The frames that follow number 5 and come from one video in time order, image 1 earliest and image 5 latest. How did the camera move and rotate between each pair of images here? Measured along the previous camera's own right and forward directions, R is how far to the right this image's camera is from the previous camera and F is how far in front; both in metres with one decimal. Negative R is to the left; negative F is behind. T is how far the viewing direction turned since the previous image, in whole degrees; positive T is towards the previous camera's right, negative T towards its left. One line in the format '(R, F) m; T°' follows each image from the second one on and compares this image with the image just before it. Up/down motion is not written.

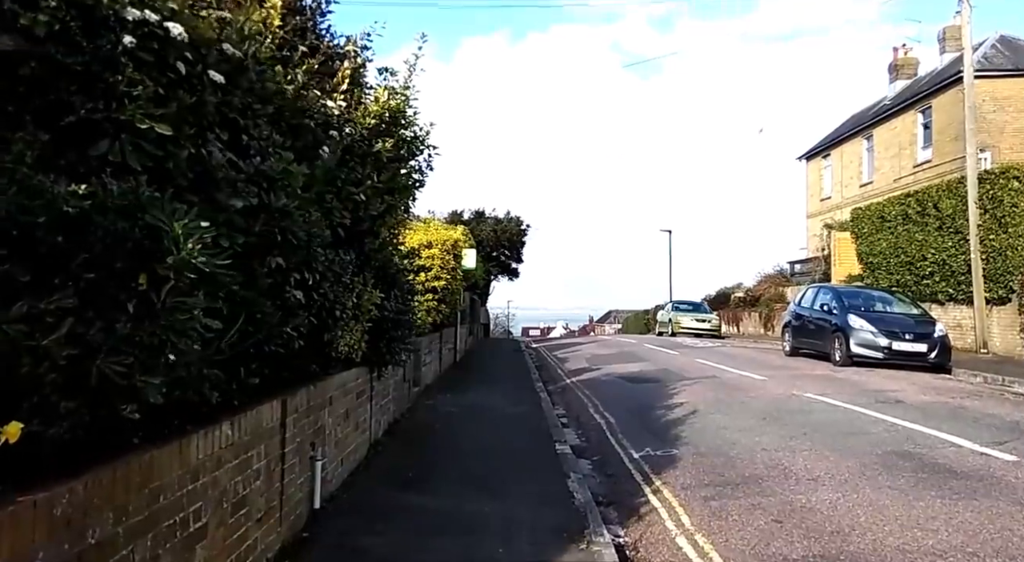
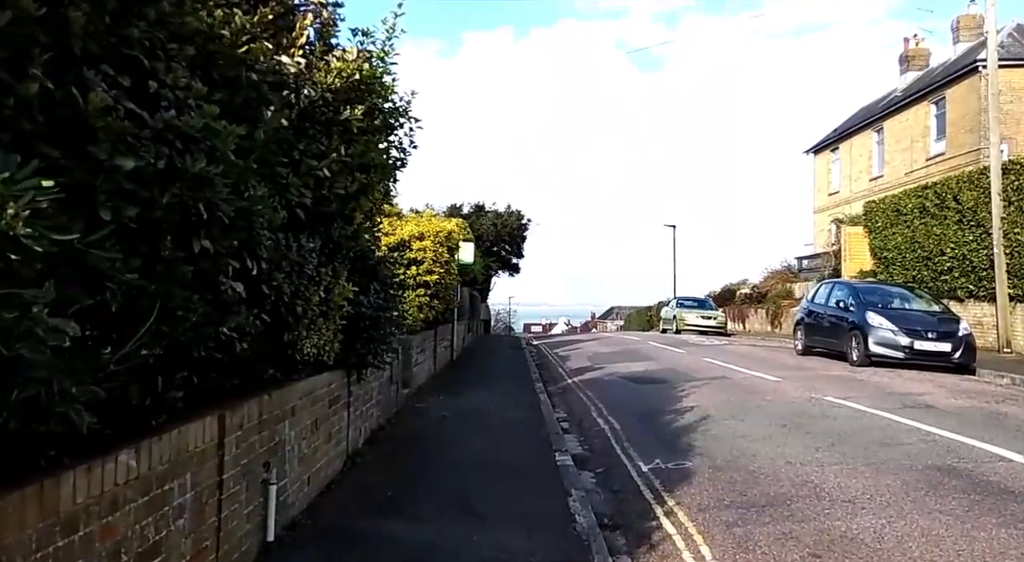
(+0.1, +0.8) m; 0°
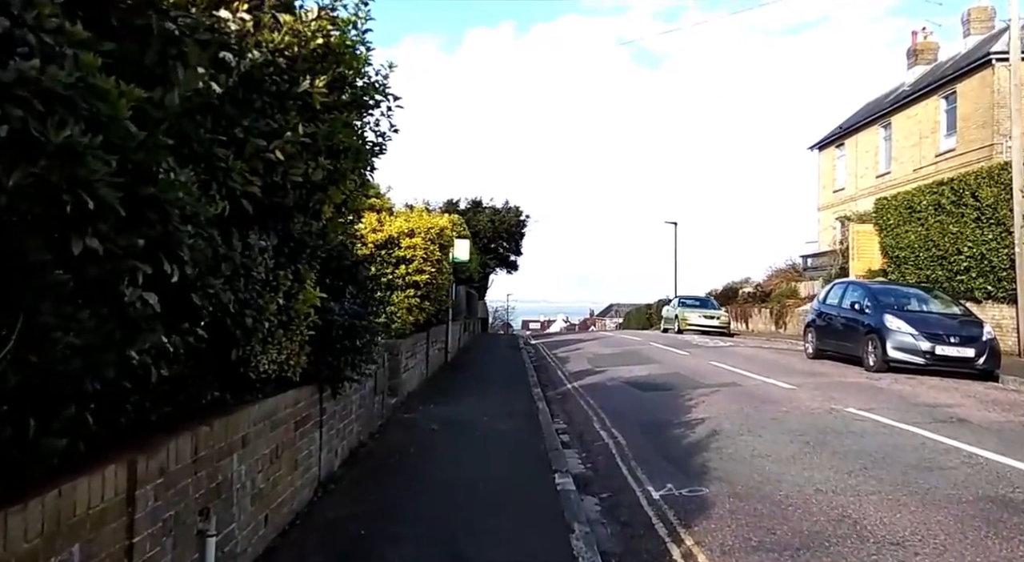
(0.0, +0.8) m; 0°
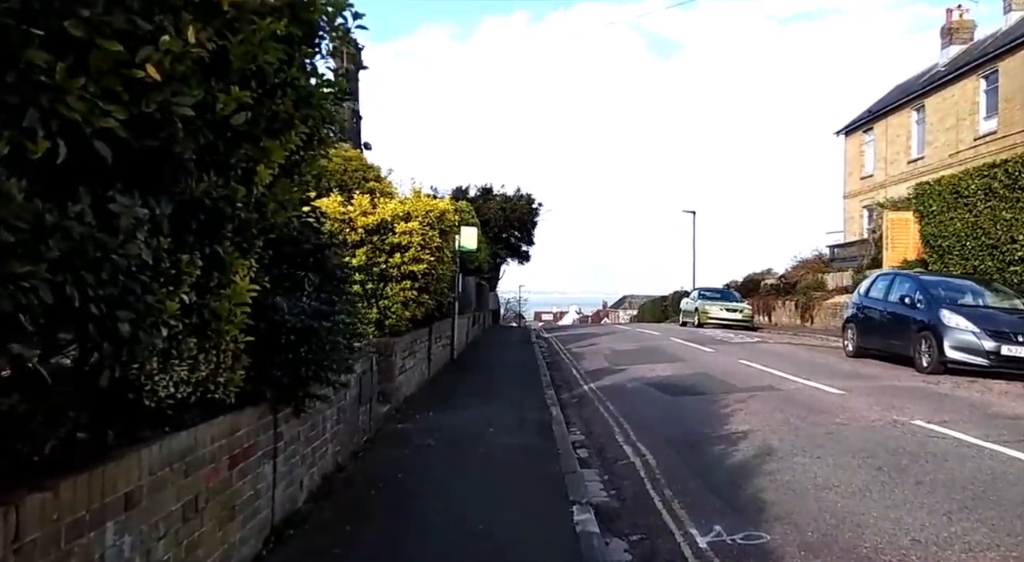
(0.0, +1.4) m; -1°
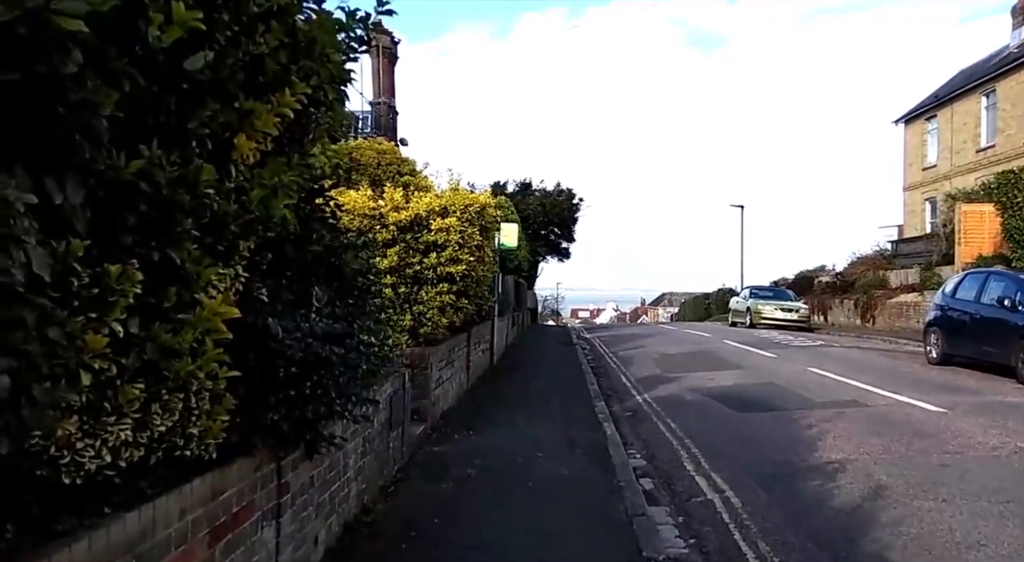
(-0.2, +1.1) m; -3°
